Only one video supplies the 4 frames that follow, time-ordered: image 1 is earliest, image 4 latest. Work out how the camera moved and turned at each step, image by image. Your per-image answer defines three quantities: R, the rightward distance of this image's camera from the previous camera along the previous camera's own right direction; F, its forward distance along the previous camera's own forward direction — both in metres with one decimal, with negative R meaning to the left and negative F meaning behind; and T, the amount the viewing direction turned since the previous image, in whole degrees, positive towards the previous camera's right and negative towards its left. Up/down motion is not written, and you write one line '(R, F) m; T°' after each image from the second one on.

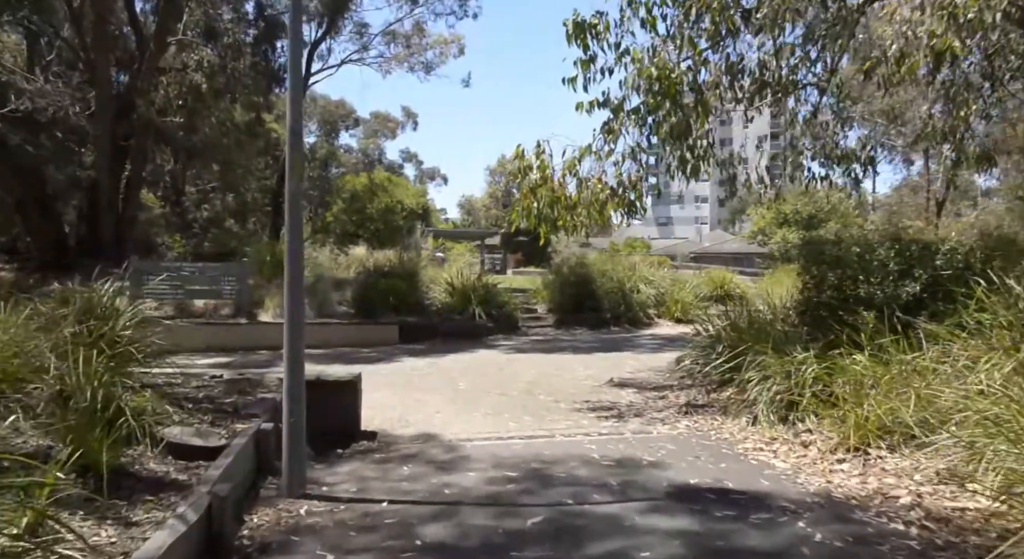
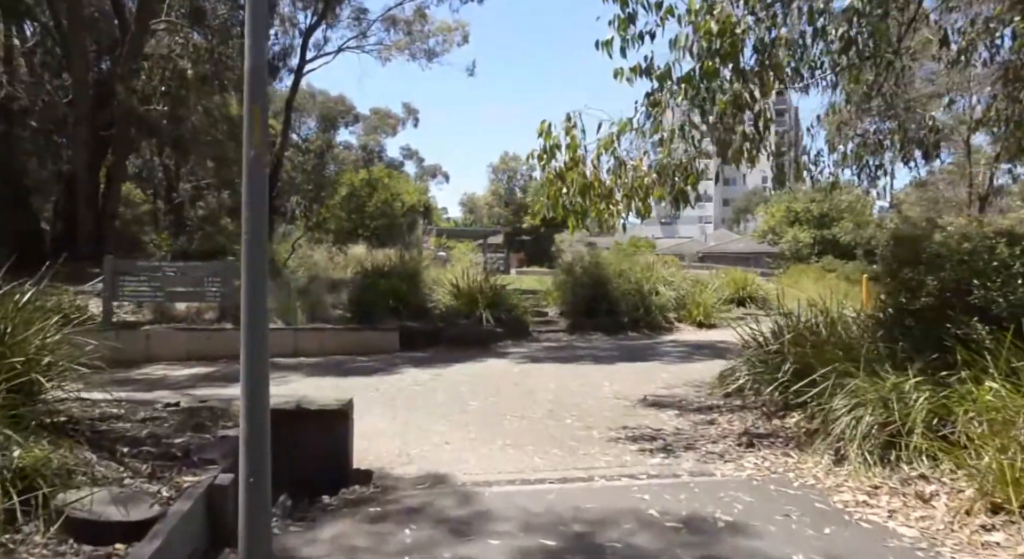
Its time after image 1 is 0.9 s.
(-0.2, +1.3) m; 0°
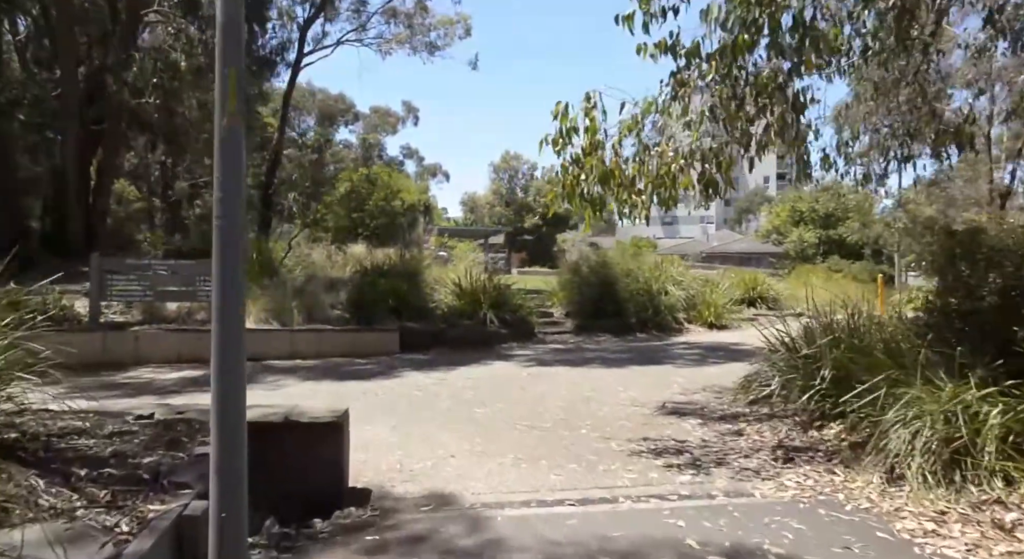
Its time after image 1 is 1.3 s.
(-0.1, +0.6) m; 0°
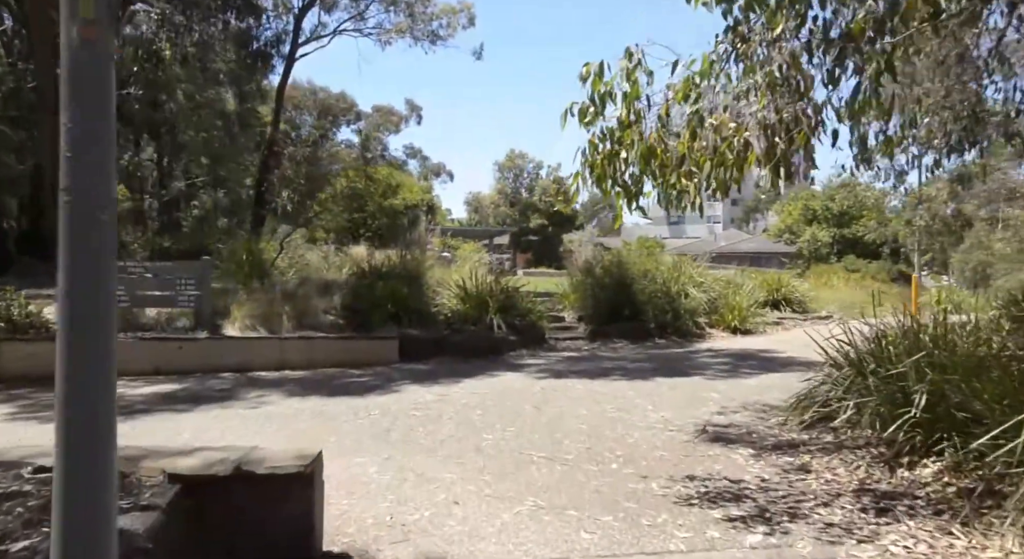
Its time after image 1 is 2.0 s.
(-0.1, +1.1) m; 0°
